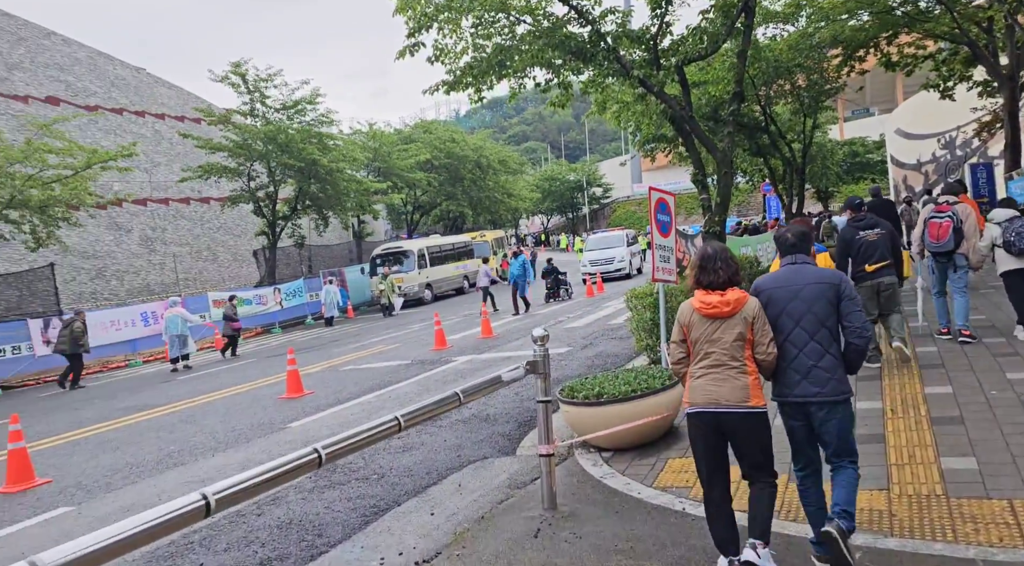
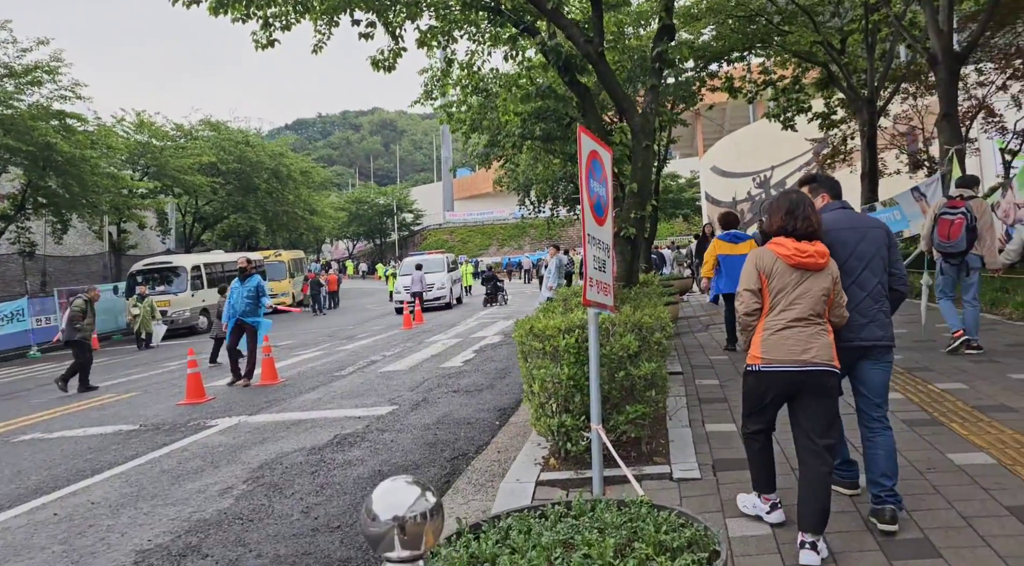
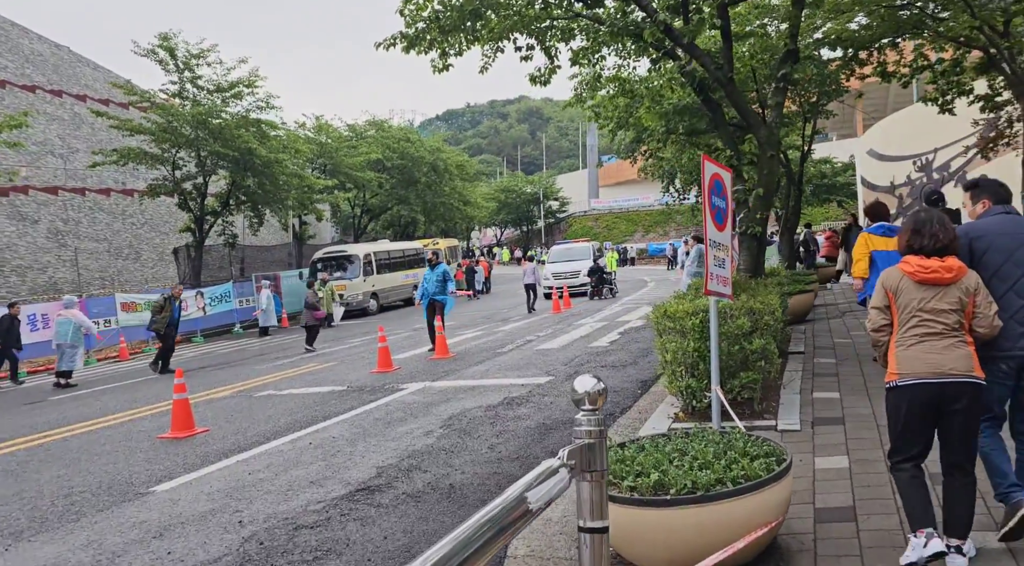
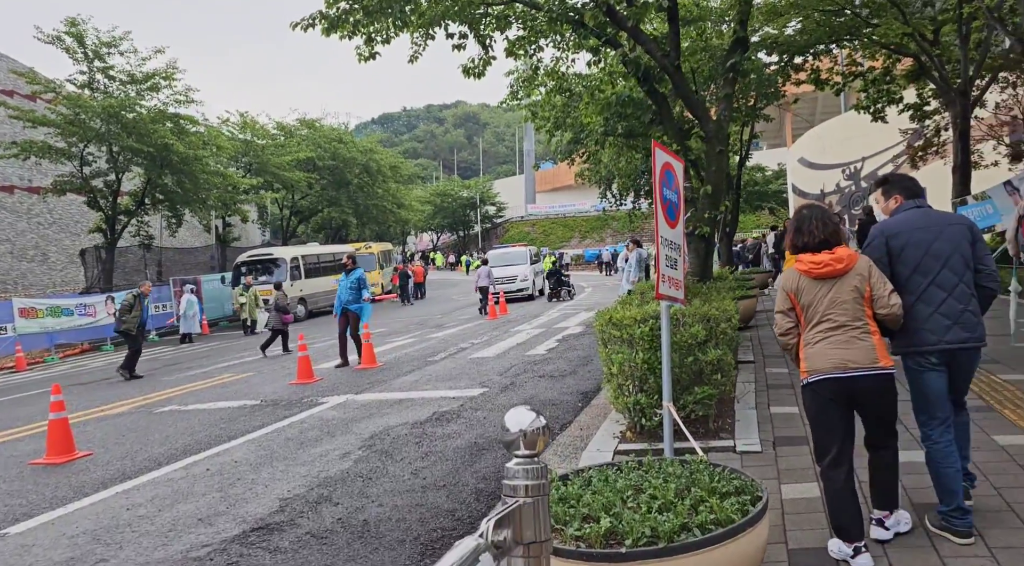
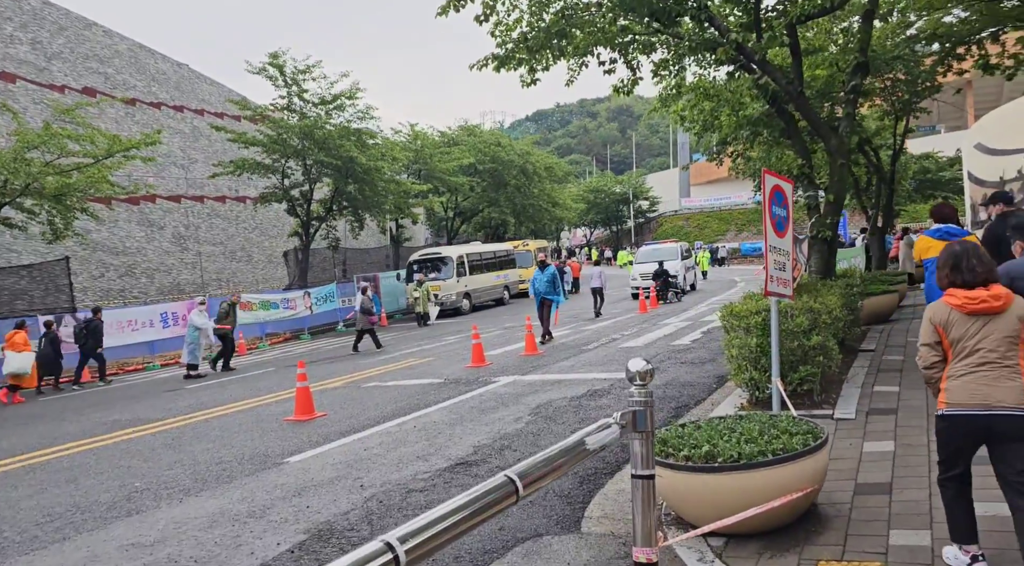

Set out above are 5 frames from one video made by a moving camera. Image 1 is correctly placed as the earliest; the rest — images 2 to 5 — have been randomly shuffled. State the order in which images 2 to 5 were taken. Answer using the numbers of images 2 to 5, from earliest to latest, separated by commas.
5, 3, 4, 2
